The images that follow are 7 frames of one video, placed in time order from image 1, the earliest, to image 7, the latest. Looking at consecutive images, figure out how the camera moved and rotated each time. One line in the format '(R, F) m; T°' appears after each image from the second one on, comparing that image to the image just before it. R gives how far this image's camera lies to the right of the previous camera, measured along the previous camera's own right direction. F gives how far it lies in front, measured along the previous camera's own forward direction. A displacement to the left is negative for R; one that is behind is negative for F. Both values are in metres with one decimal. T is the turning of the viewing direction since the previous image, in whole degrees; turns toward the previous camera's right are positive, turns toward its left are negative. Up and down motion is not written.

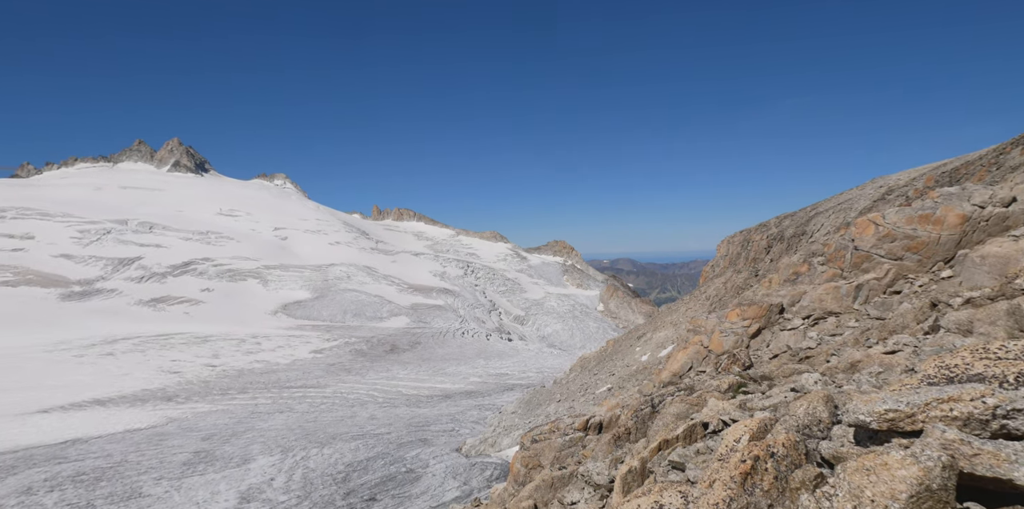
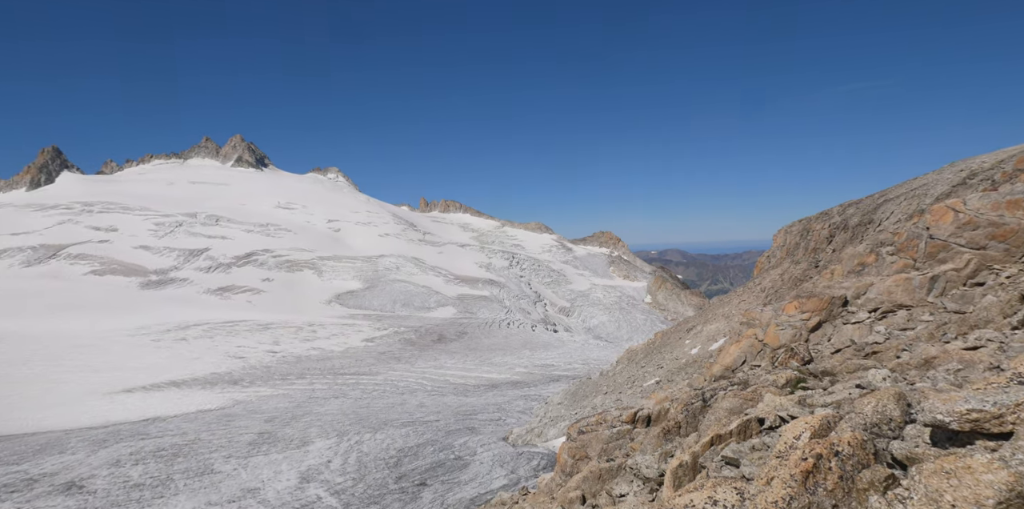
(-0.1, +0.1) m; -4°
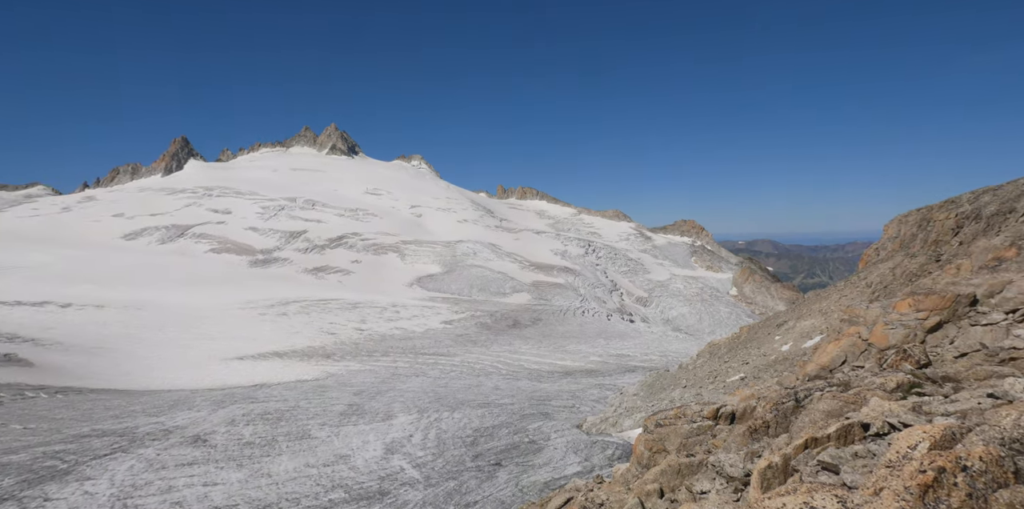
(-0.1, +0.1) m; -7°
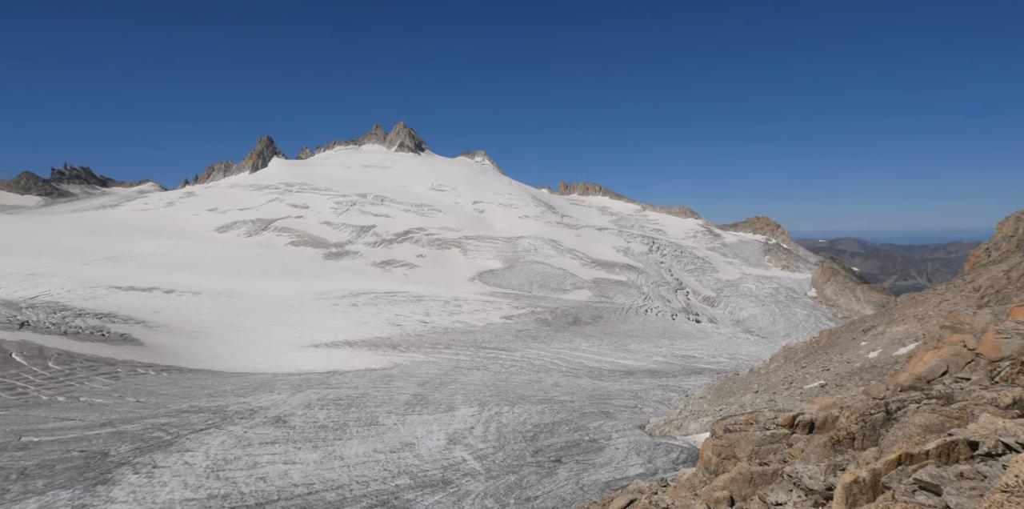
(-0.1, +0.2) m; -6°
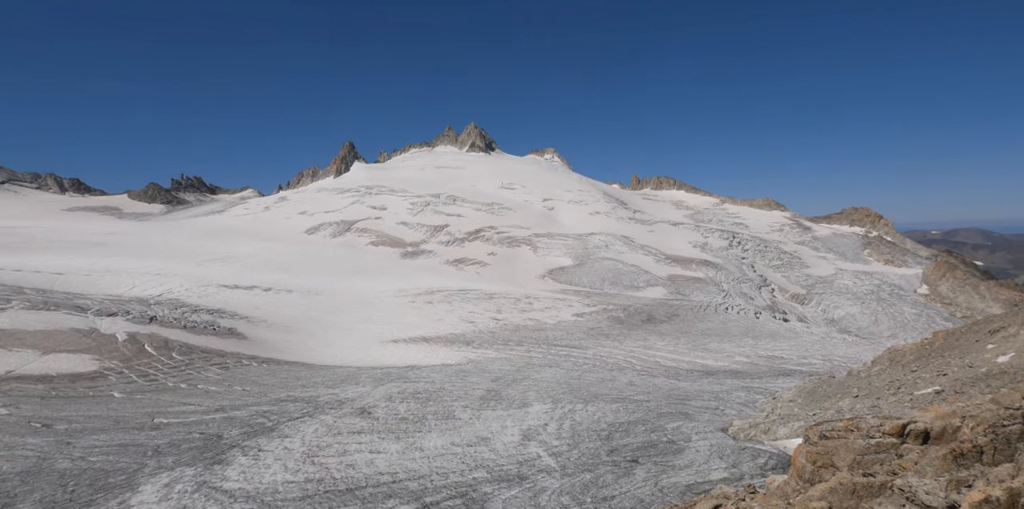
(-0.2, +0.3) m; -7°
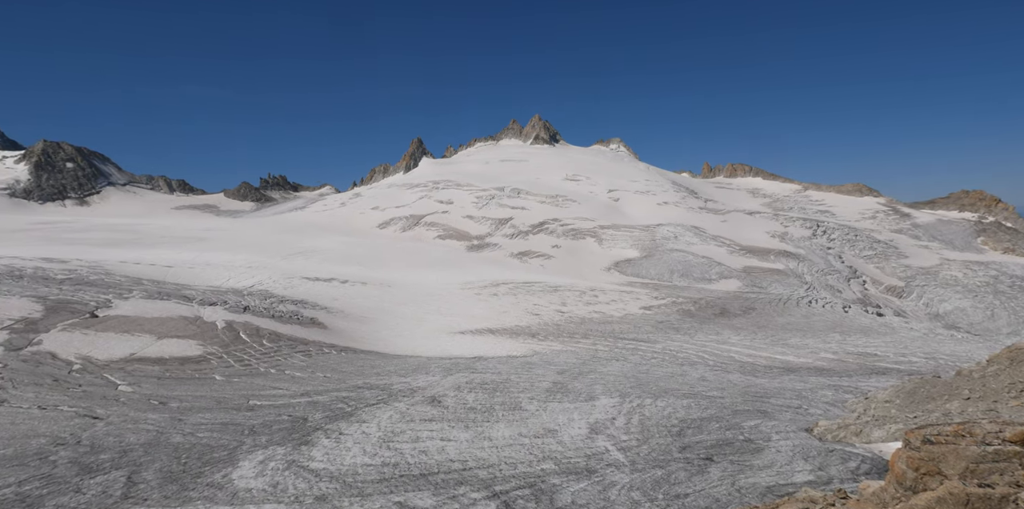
(-0.2, +0.4) m; -6°
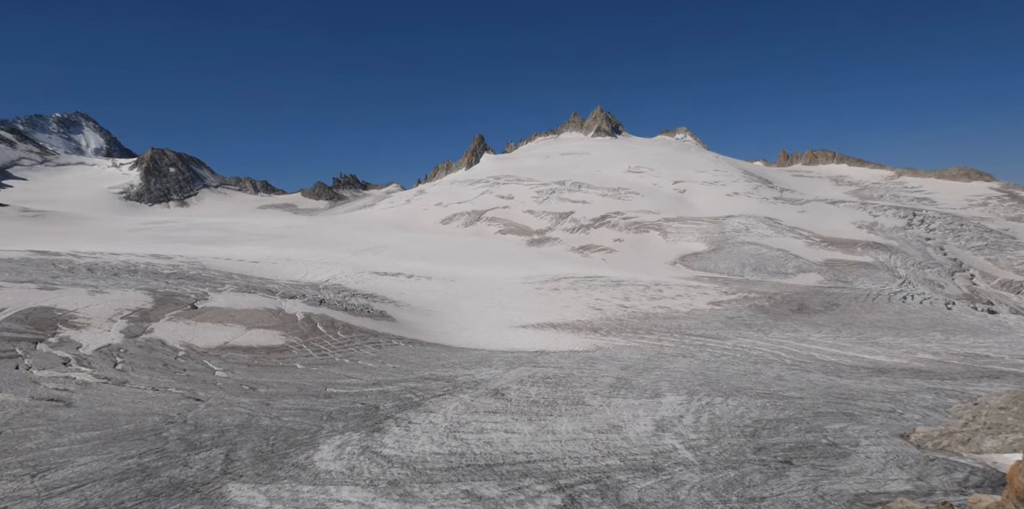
(-0.2, +0.6) m; -6°
